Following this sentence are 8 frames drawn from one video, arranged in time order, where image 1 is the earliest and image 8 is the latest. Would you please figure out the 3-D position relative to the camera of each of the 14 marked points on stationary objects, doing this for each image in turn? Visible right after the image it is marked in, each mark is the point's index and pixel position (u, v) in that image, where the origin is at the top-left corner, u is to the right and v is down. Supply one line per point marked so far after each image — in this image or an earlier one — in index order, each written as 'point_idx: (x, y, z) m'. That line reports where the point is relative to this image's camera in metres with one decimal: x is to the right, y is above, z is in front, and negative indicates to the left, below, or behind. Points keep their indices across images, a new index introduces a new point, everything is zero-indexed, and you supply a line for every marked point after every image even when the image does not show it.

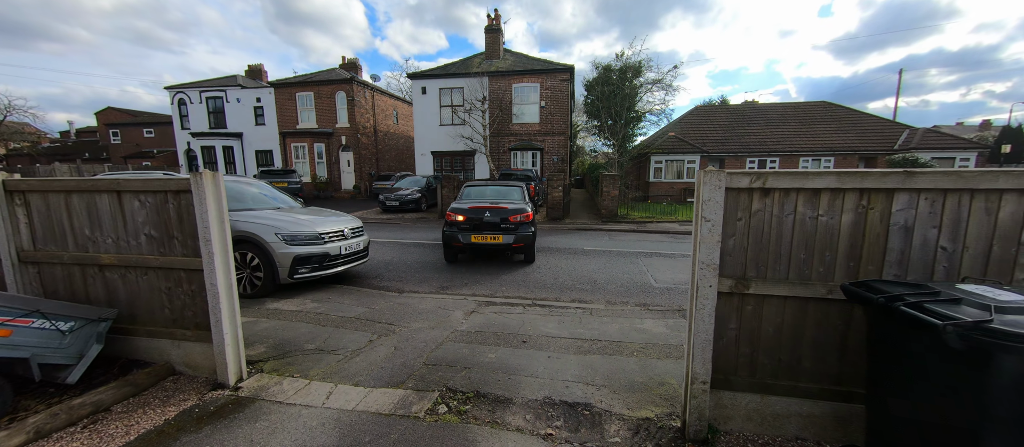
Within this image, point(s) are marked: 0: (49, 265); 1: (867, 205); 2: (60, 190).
0: (-3.9, -0.3, +3.0) m
1: (+1.9, +0.1, +1.9) m
2: (-3.6, +0.3, +2.9) m
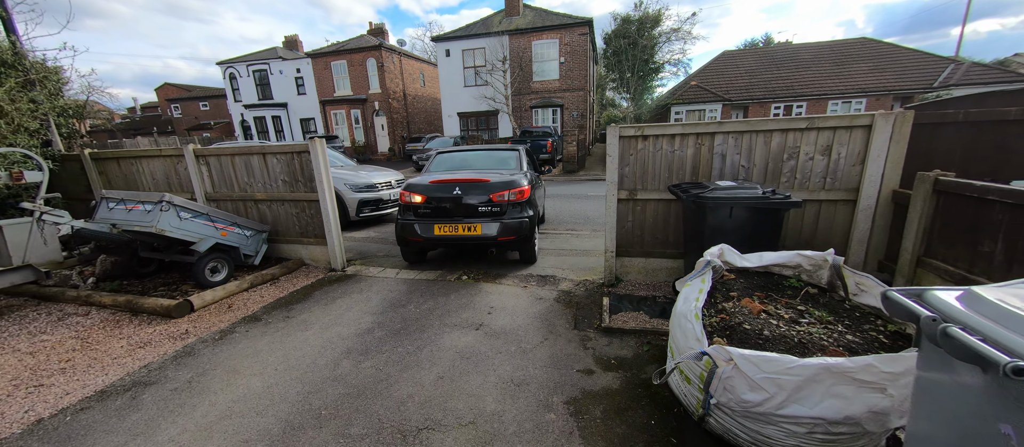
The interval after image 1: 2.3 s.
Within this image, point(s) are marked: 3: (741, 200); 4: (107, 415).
0: (-3.9, +0.3, +4.9) m
1: (+1.7, +0.7, +3.3) m
2: (-3.7, +0.9, +4.7) m
3: (+1.7, +0.2, +2.7) m
4: (-2.5, -1.2, +2.2) m
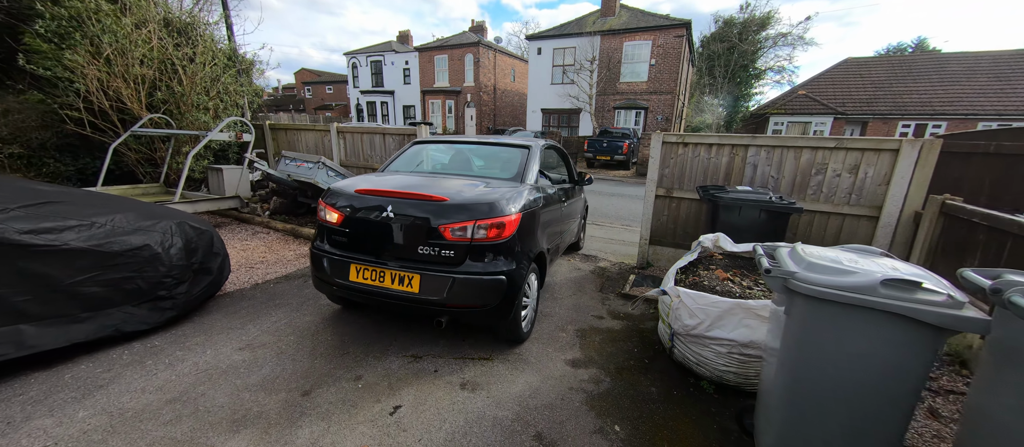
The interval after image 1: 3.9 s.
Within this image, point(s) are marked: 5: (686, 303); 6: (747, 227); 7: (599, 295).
0: (-2.9, +1.0, +6.5) m
1: (+2.3, +0.7, +3.8) m
2: (-2.6, +1.6, +6.2) m
3: (+2.1, +0.2, +3.2) m
4: (-2.2, -0.6, +3.6) m
5: (+1.0, -0.5, +2.2) m
6: (+2.1, 0.0, +3.3) m
7: (+0.9, -0.7, +3.7) m
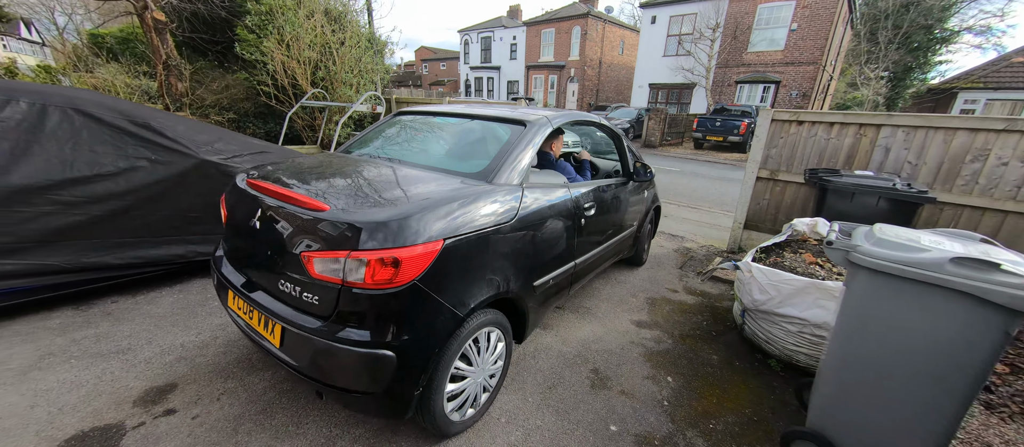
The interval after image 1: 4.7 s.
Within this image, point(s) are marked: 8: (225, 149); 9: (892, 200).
0: (-1.1, +1.7, +7.3) m
1: (+3.2, +0.8, +3.3) m
2: (-0.8, +2.2, +6.9) m
3: (+2.8, +0.3, +2.9) m
4: (-1.3, -0.1, +4.4) m
5: (+1.5, -0.3, +2.2) m
6: (+2.9, +0.1, +3.0) m
7: (+1.7, -0.5, +3.7) m
8: (-2.3, +0.6, +3.0) m
9: (+3.0, +0.2, +2.8) m
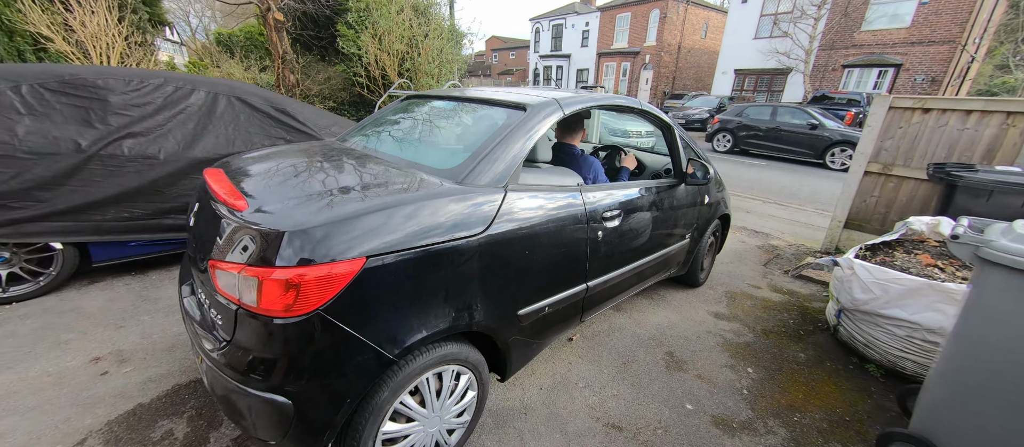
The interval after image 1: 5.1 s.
0: (+0.4, +2.0, +7.4) m
1: (+3.9, +0.8, +2.9) m
2: (+0.6, +2.5, +7.0) m
3: (+3.4, +0.3, +2.5) m
4: (-0.4, +0.1, +4.7) m
5: (+2.0, -0.3, +2.1) m
6: (+3.5, 0.0, +2.6) m
7: (+2.4, -0.4, +3.5) m
8: (-1.6, +0.9, +3.4) m
9: (+3.5, +0.1, +2.4) m
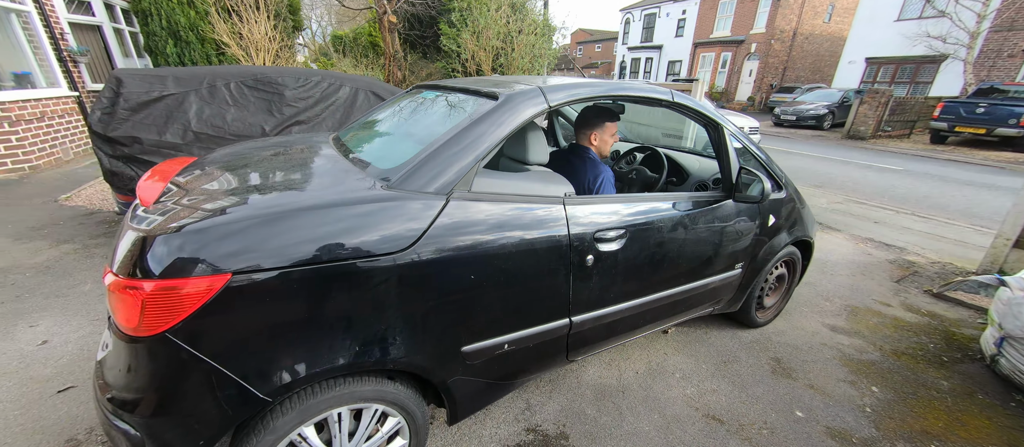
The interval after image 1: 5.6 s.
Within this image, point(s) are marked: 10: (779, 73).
0: (+2.2, +2.1, +7.3) m
1: (+4.7, +0.6, +2.1) m
2: (+2.3, +2.5, +6.8) m
3: (+4.1, +0.1, +1.9) m
4: (+0.8, +0.2, +4.8) m
5: (+2.6, -0.4, +1.8) m
6: (+4.1, -0.1, +2.0) m
7: (+3.3, -0.5, +3.1) m
8: (-0.6, +1.0, +3.8) m
9: (+4.2, 0.0, +1.8) m
10: (+14.7, +8.2, +19.8) m
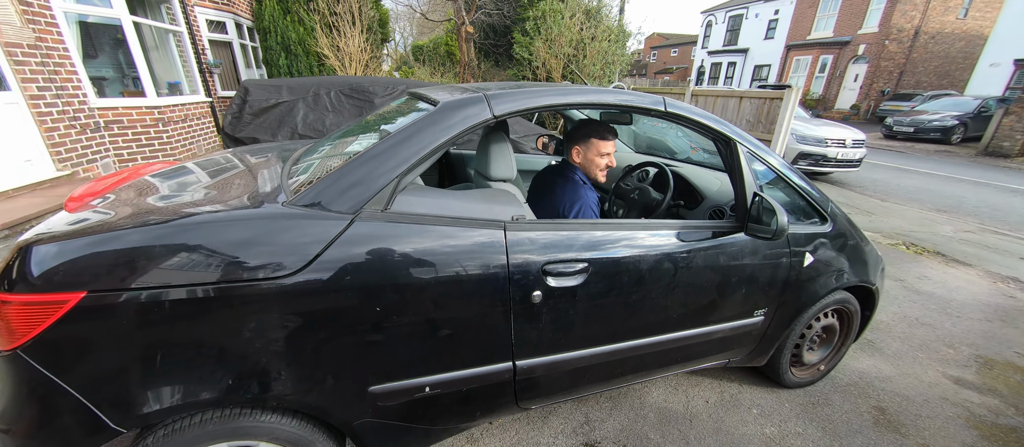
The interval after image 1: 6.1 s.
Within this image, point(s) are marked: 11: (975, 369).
0: (+3.5, +1.8, +6.8) m
1: (+5.0, +0.3, +1.3) m
2: (+3.6, +2.2, +6.4) m
3: (+4.4, -0.2, +1.2) m
4: (+1.6, +0.1, +4.6) m
5: (+2.8, -0.6, +1.3) m
6: (+4.4, -0.4, +1.3) m
7: (+3.7, -0.8, +2.5) m
8: (+0.1, +1.0, +3.8) m
9: (+4.4, -0.3, +1.1) m
10: (+18.3, +6.9, +17.2) m
11: (+2.8, -0.9, +2.2) m
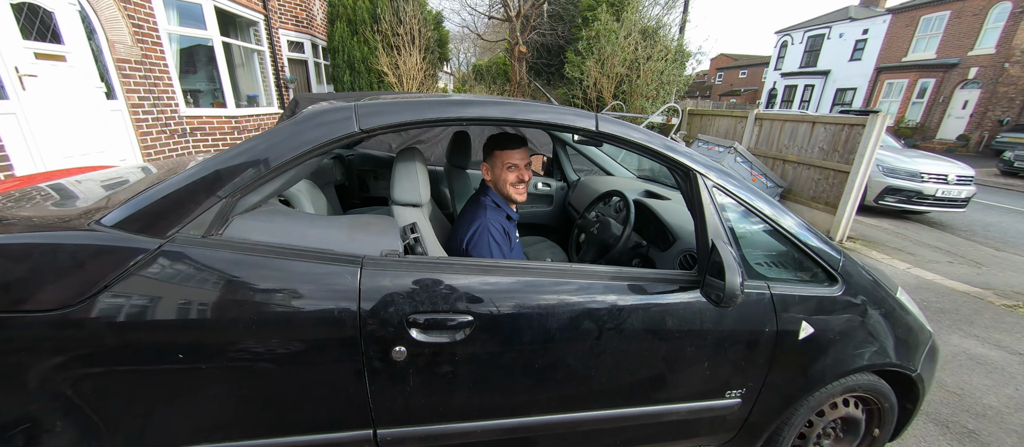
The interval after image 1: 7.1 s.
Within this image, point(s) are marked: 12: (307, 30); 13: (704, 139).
0: (+4.3, +1.2, +6.2) m
1: (+5.0, -0.2, +0.5) m
2: (+4.4, +1.6, +5.8) m
3: (+4.3, -0.6, +0.5) m
4: (+2.0, -0.3, +4.2) m
5: (+2.7, -0.9, +0.8) m
6: (+4.3, -0.8, +0.5) m
7: (+3.8, -1.2, +1.8) m
8: (+0.5, +0.8, +3.7) m
9: (+4.3, -0.7, +0.3) m
10: (+20.6, +4.8, +14.7) m
11: (+2.8, -1.2, +1.6) m
12: (-4.7, +4.5, +8.4) m
13: (+3.2, +1.4, +5.9) m
